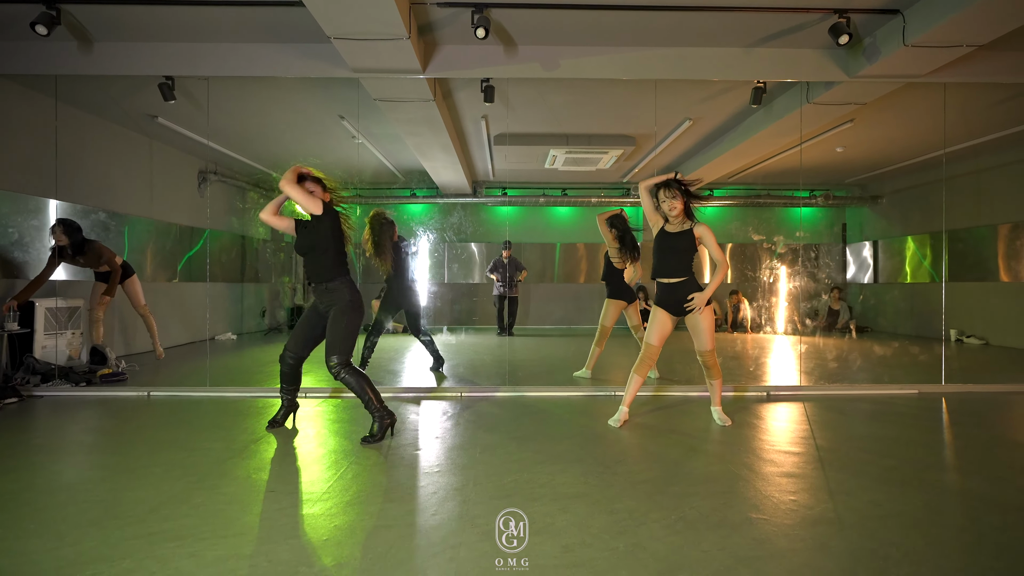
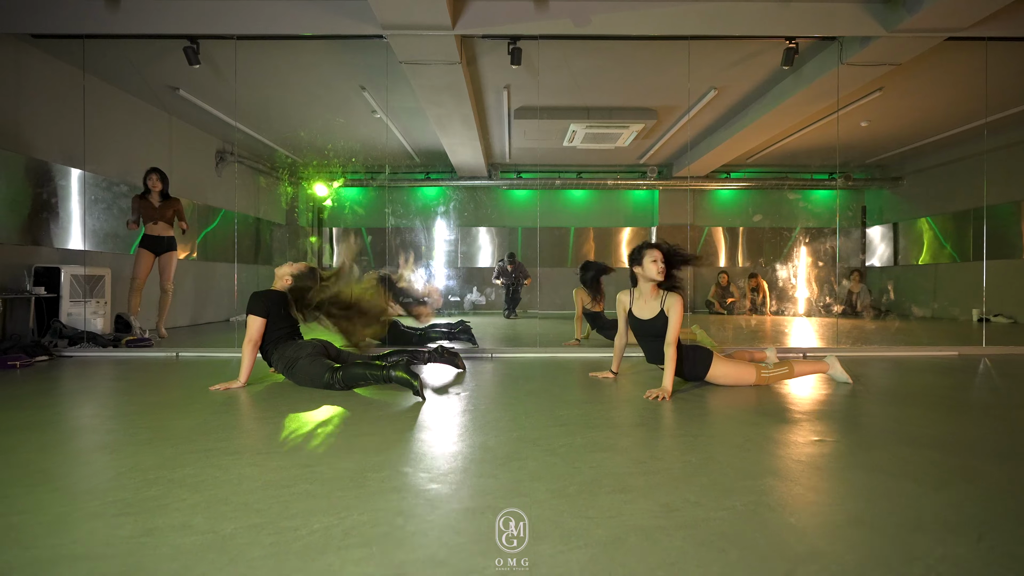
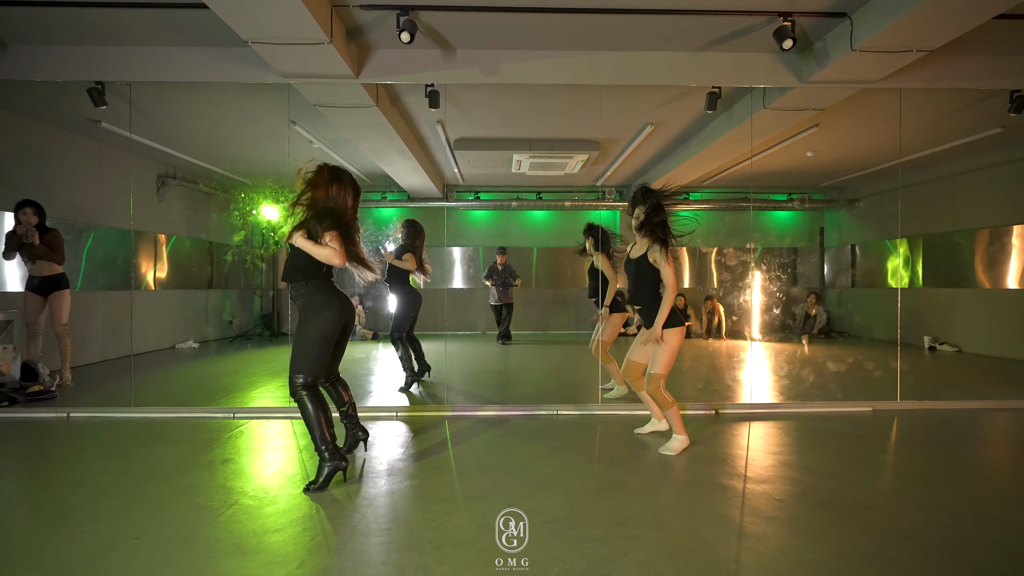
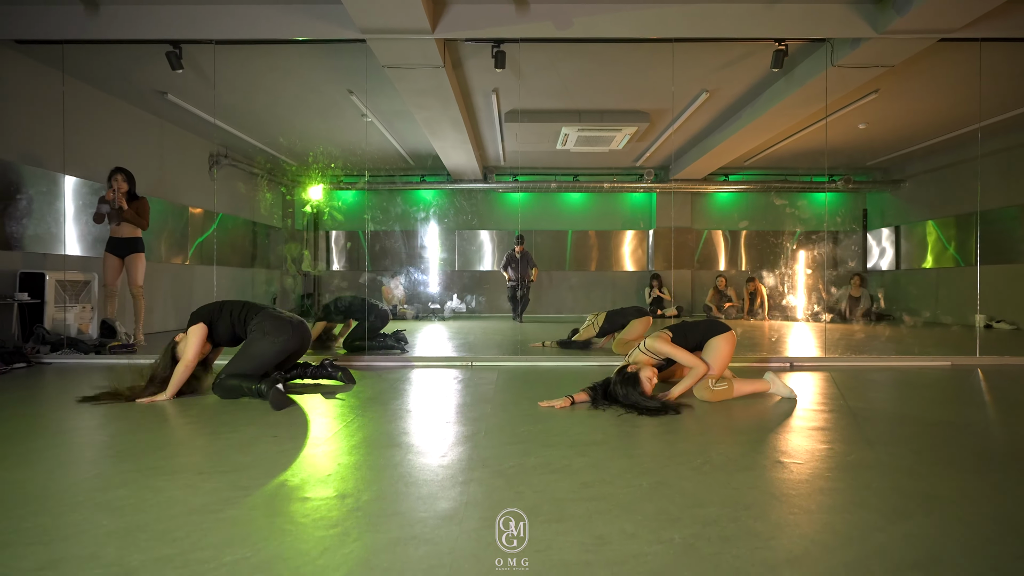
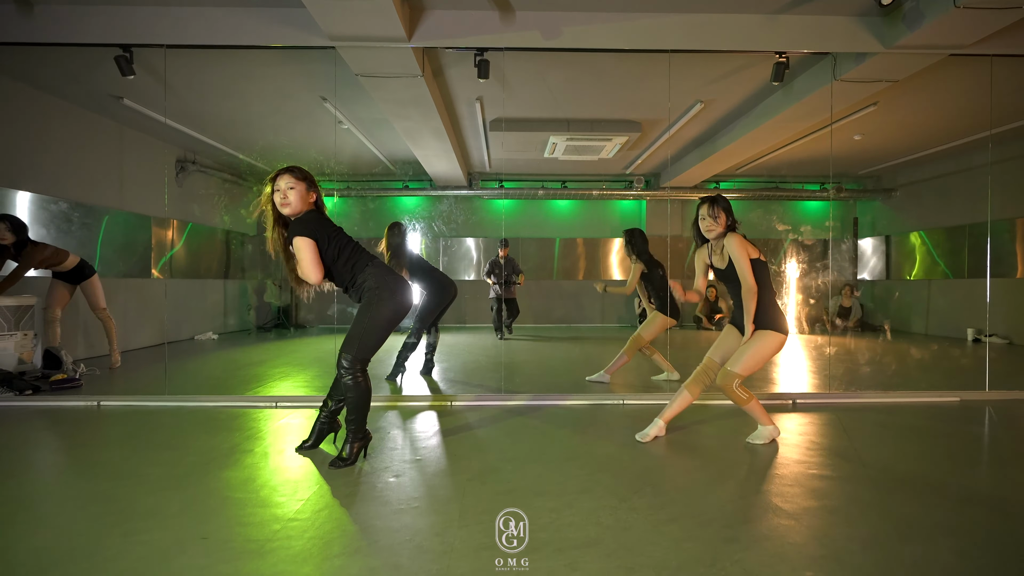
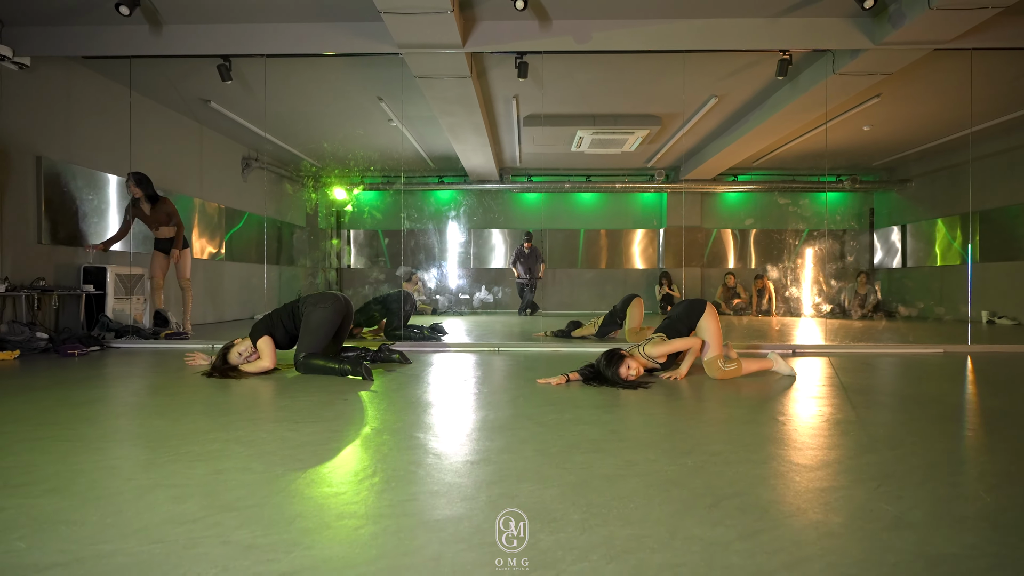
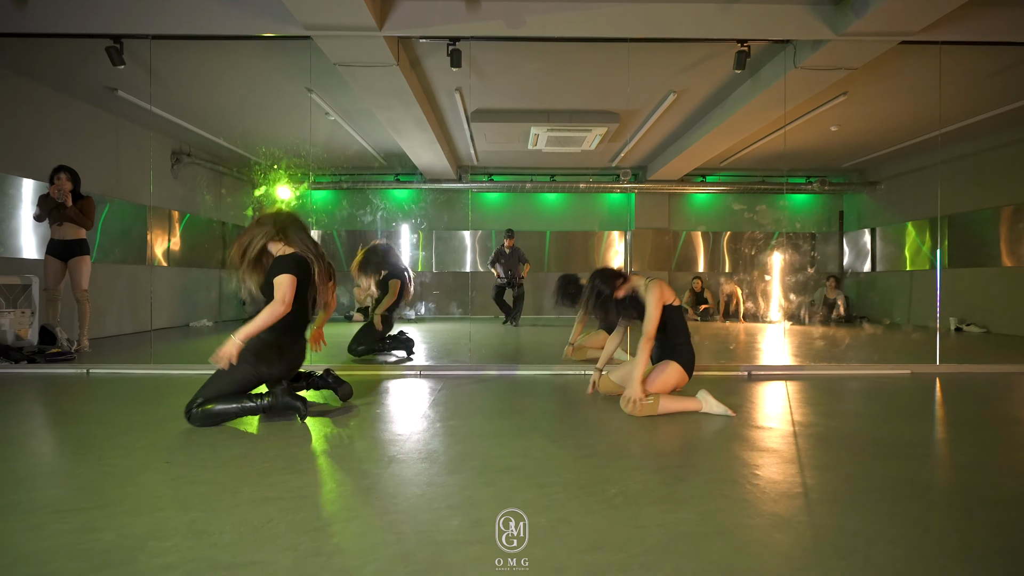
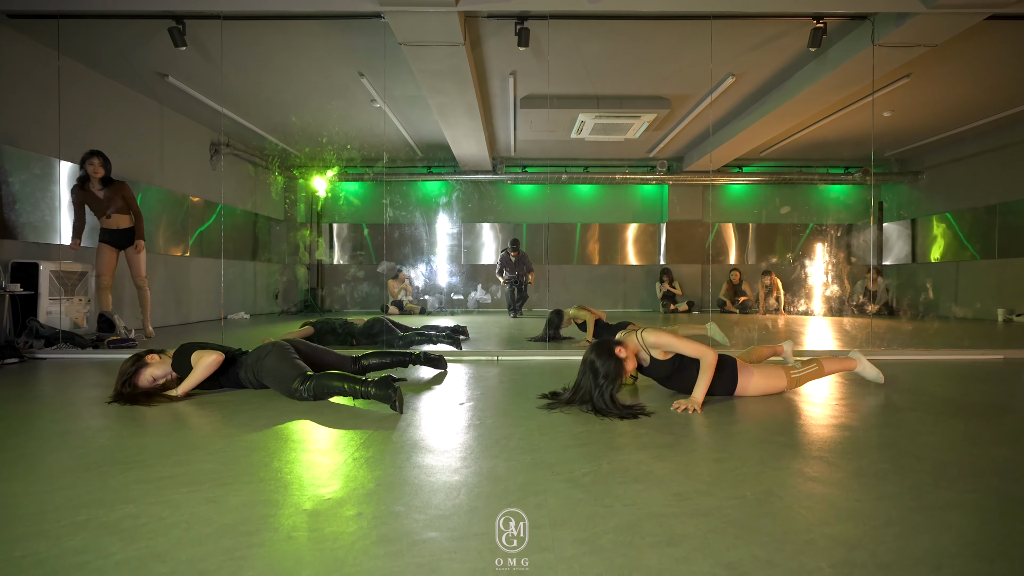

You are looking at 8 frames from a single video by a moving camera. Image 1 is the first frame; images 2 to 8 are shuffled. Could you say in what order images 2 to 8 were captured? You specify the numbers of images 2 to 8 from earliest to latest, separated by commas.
5, 3, 7, 4, 6, 8, 2
